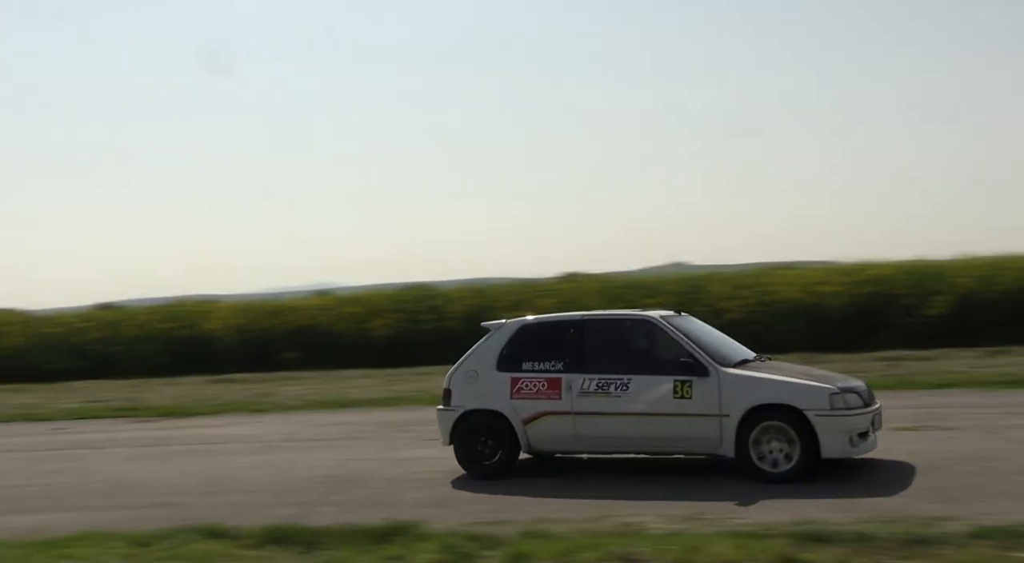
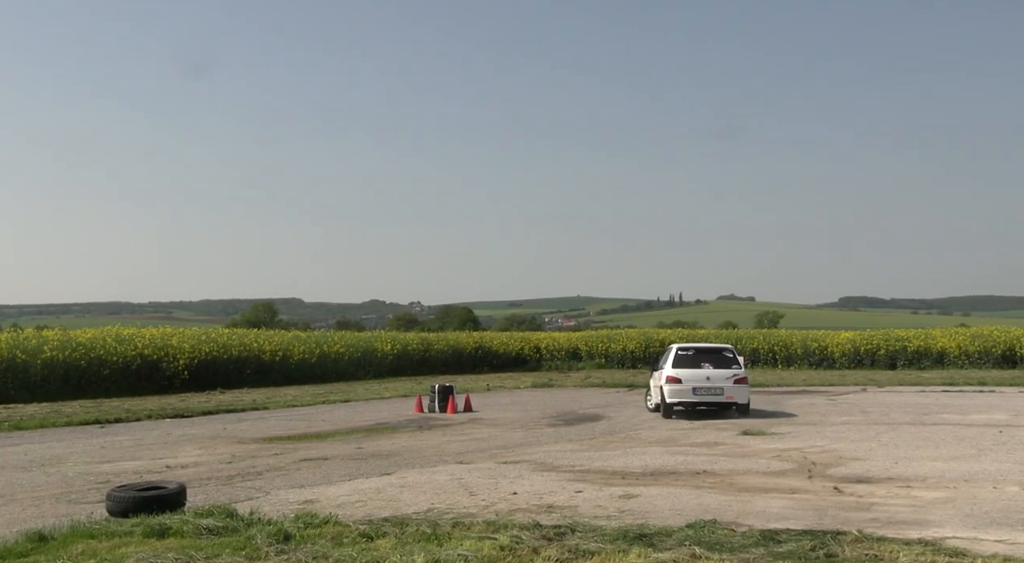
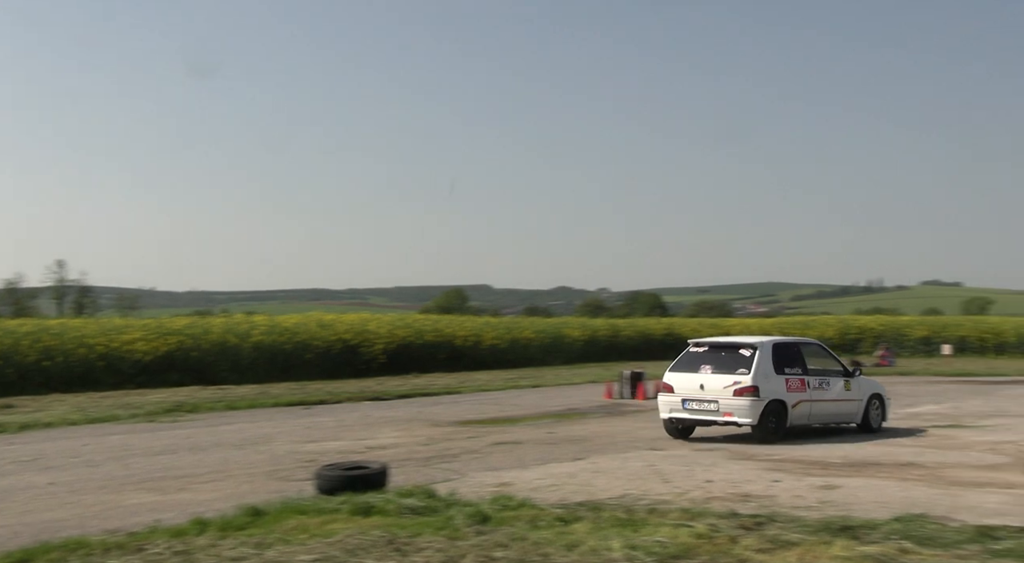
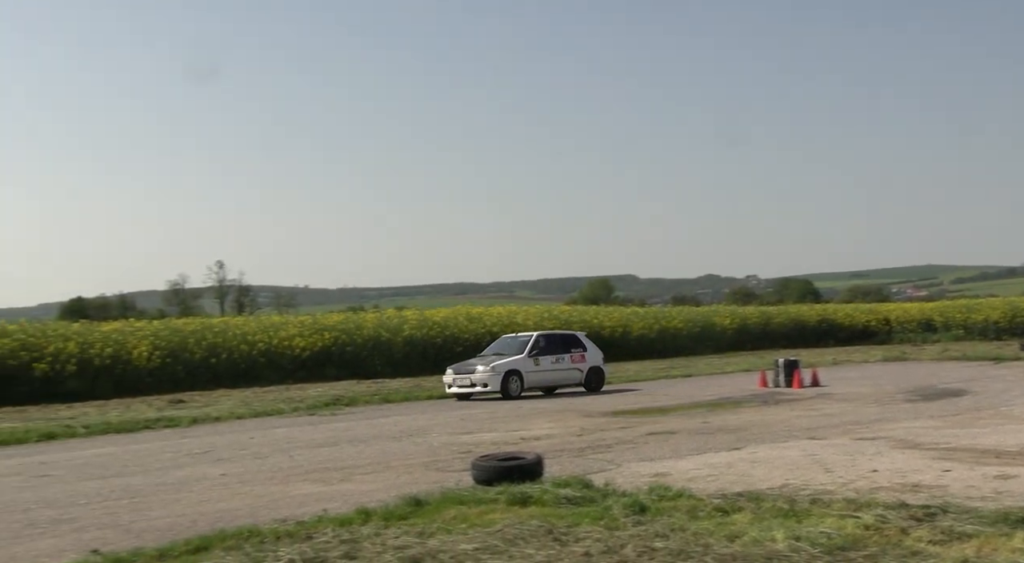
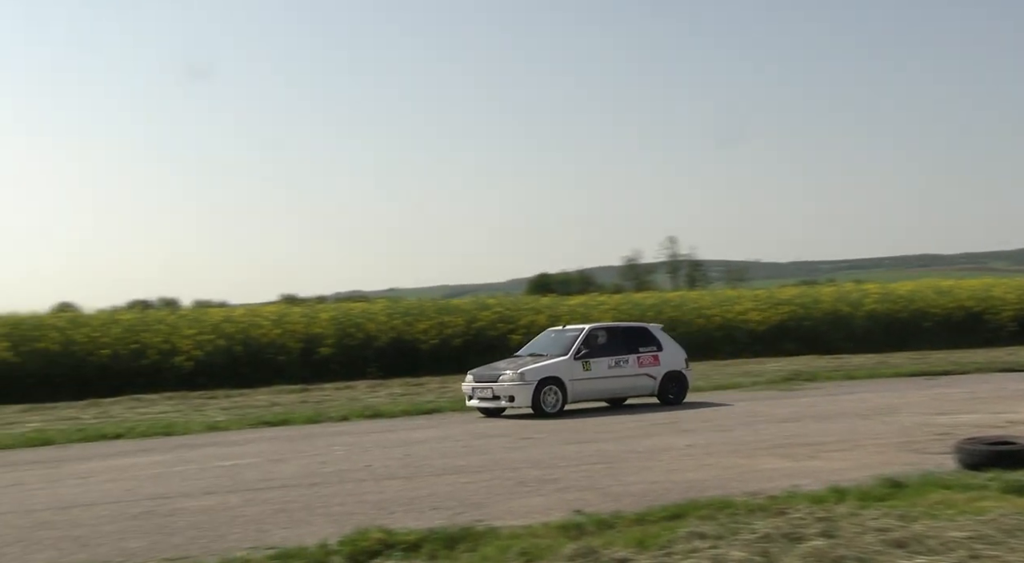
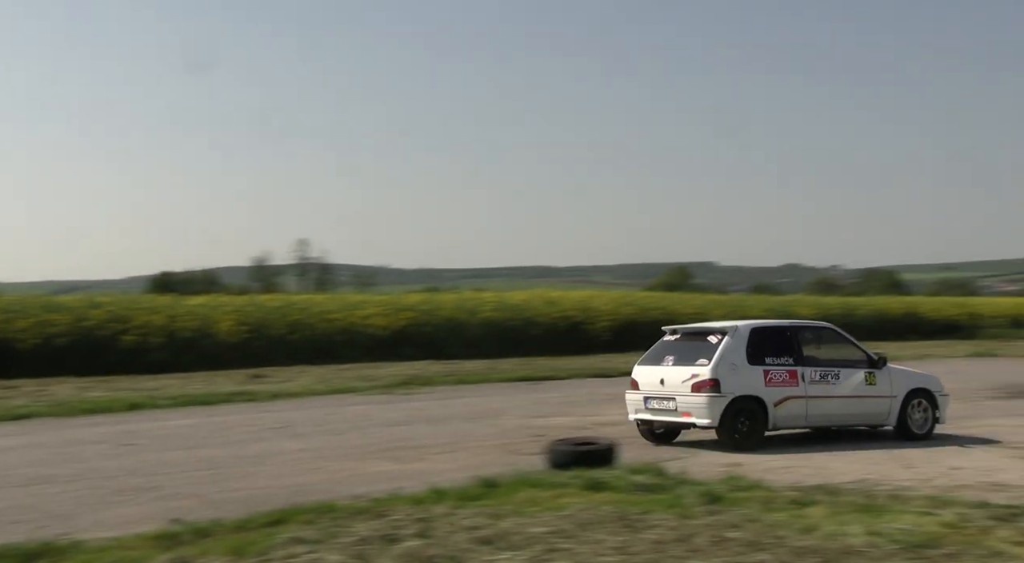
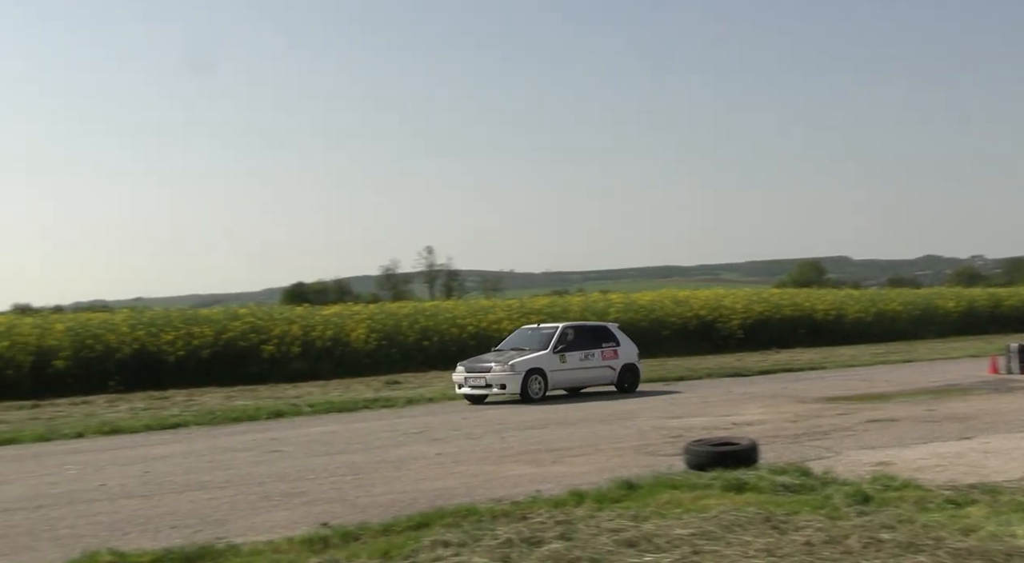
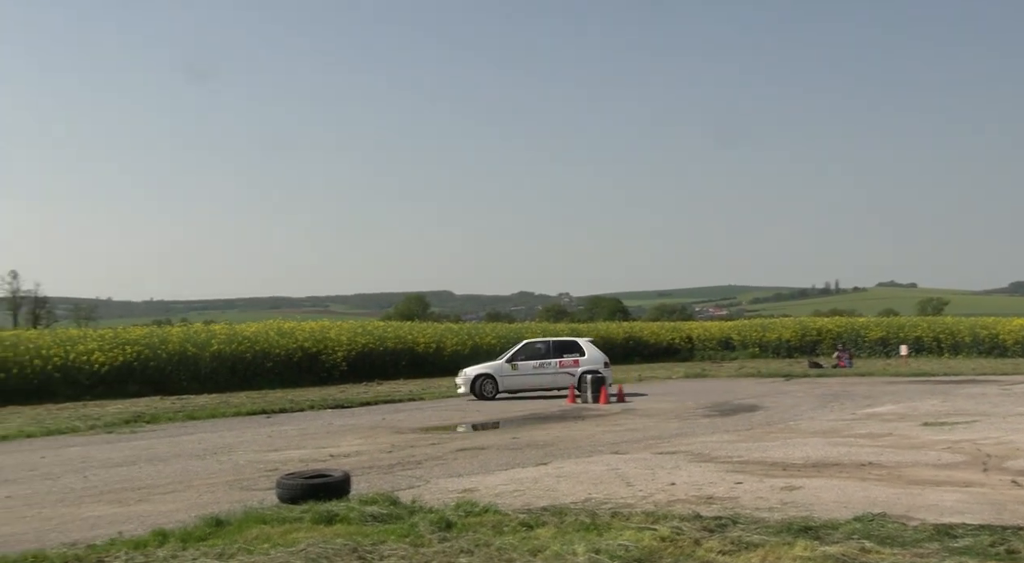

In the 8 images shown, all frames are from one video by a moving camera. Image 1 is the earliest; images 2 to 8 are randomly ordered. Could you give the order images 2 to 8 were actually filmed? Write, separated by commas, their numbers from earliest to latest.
6, 3, 2, 8, 4, 7, 5
